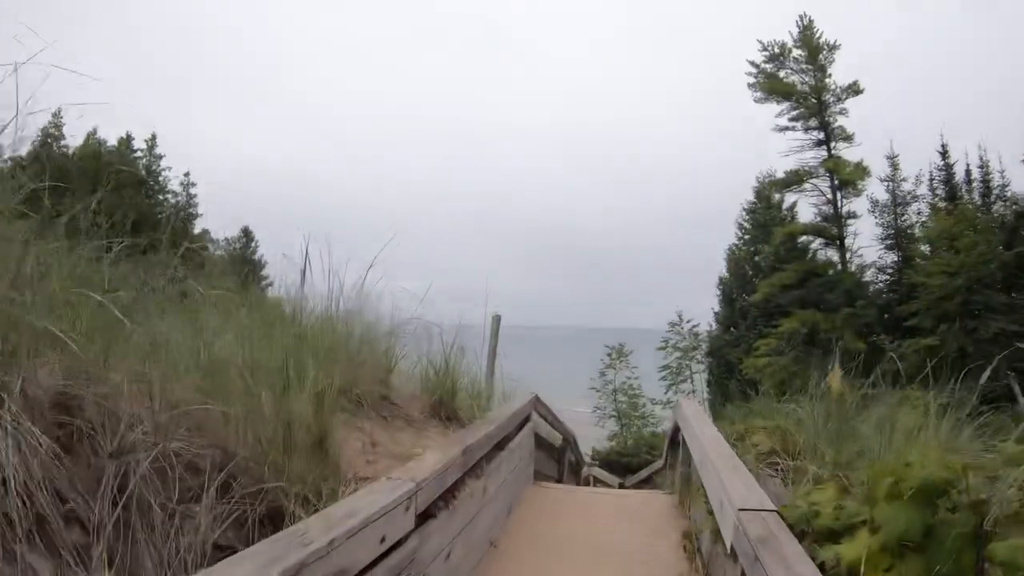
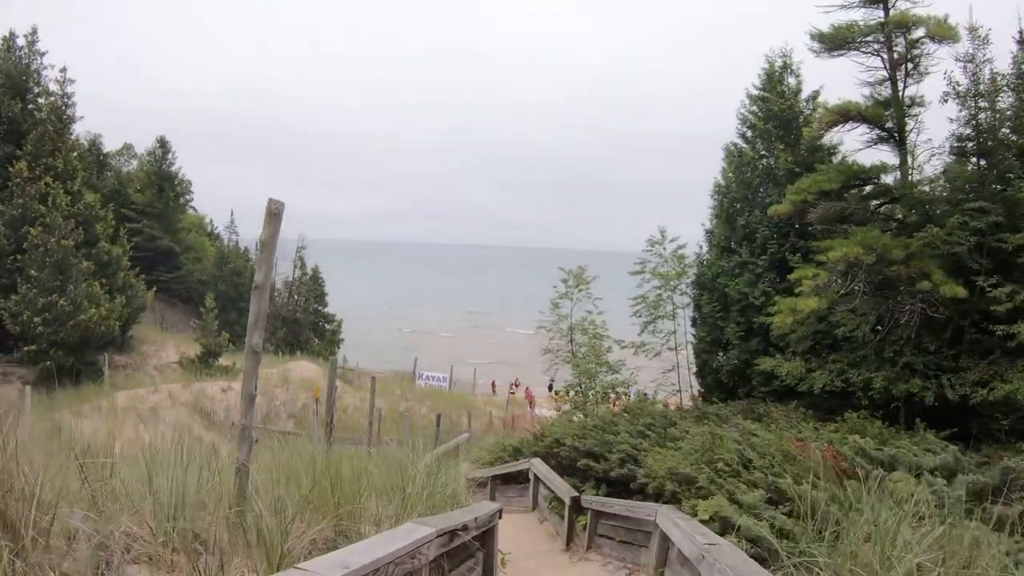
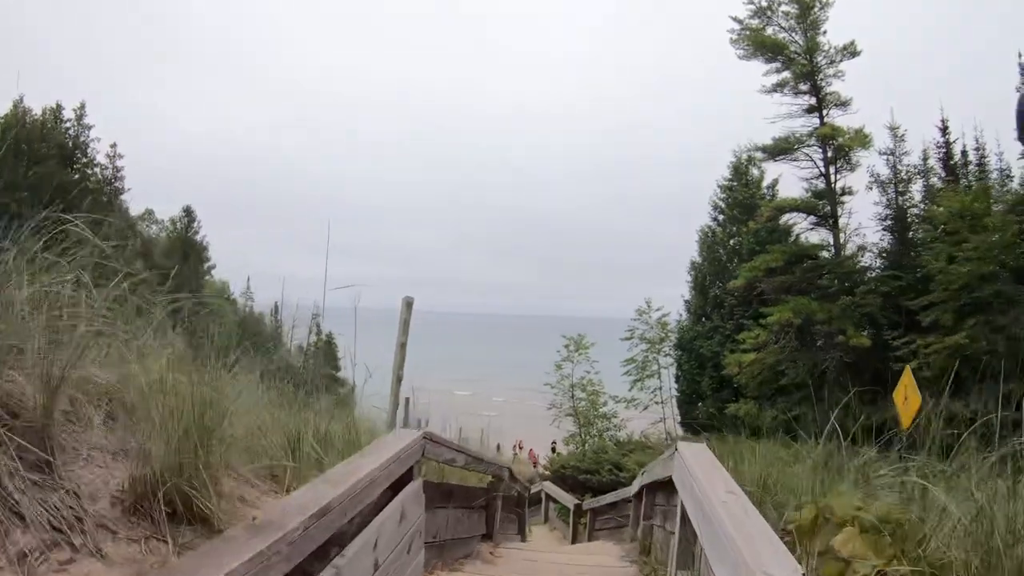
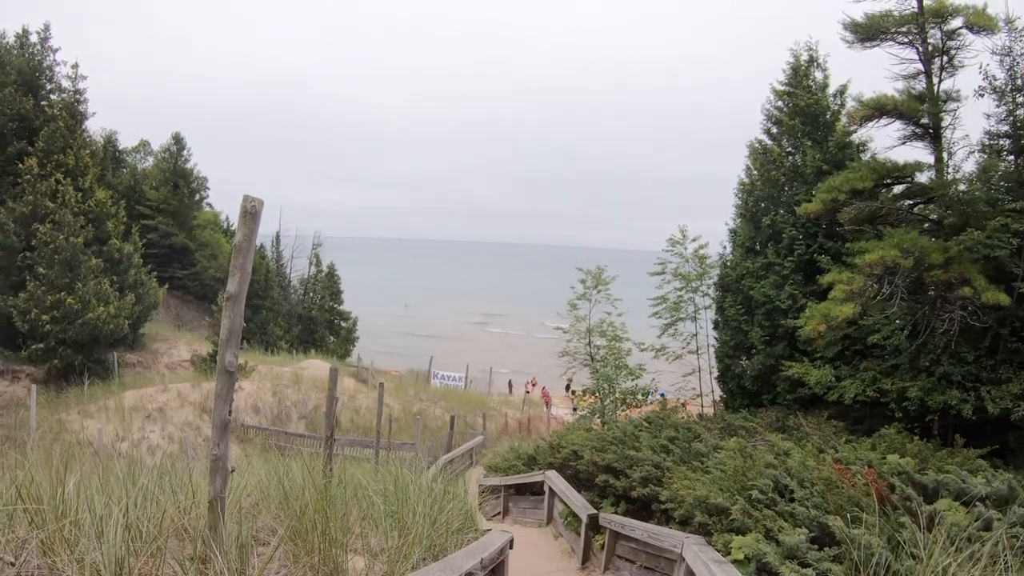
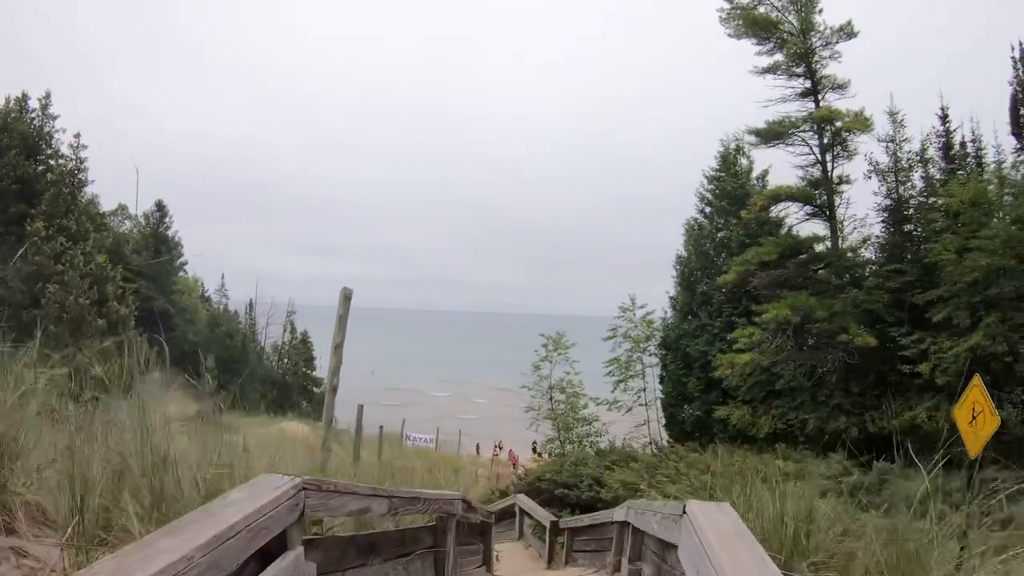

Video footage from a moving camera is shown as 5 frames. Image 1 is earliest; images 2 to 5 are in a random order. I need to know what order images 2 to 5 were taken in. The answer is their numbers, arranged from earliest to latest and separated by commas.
3, 5, 2, 4
